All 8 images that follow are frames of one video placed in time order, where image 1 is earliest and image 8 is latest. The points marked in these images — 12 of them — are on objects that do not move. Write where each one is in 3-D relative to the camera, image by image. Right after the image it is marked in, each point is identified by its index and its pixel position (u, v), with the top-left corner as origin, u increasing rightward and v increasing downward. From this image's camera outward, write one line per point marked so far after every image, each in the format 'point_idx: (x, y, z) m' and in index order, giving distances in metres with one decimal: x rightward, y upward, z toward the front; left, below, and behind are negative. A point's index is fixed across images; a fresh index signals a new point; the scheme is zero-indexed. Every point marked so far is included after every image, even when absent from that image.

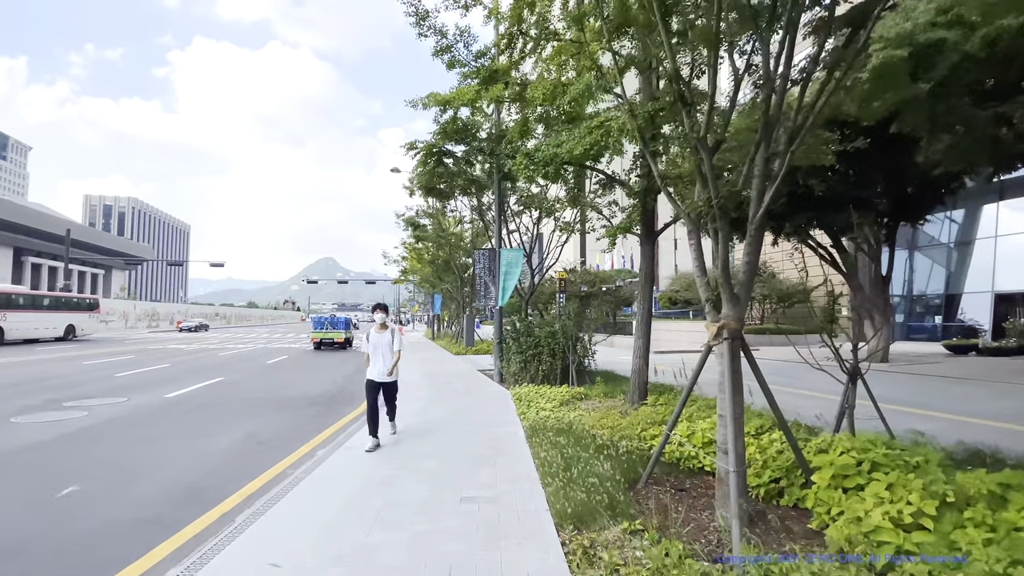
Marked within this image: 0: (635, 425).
0: (+1.5, -1.6, +6.0) m
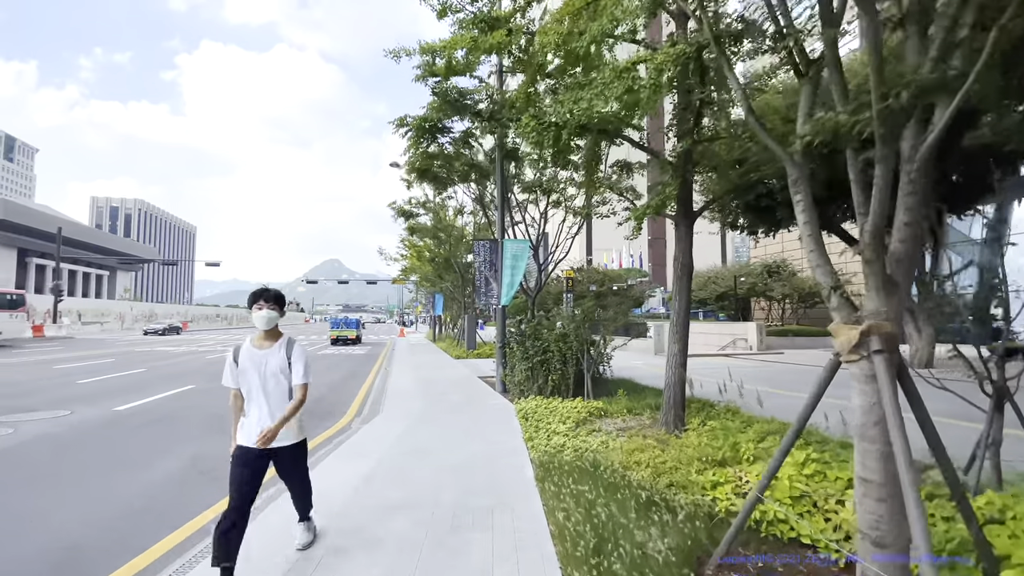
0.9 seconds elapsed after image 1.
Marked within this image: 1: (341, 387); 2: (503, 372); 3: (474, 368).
0: (+1.5, -1.5, +4.4) m
1: (-4.4, -2.5, +13.0) m
2: (-0.2, -1.8, +10.4) m
3: (-1.1, -2.4, +14.8) m
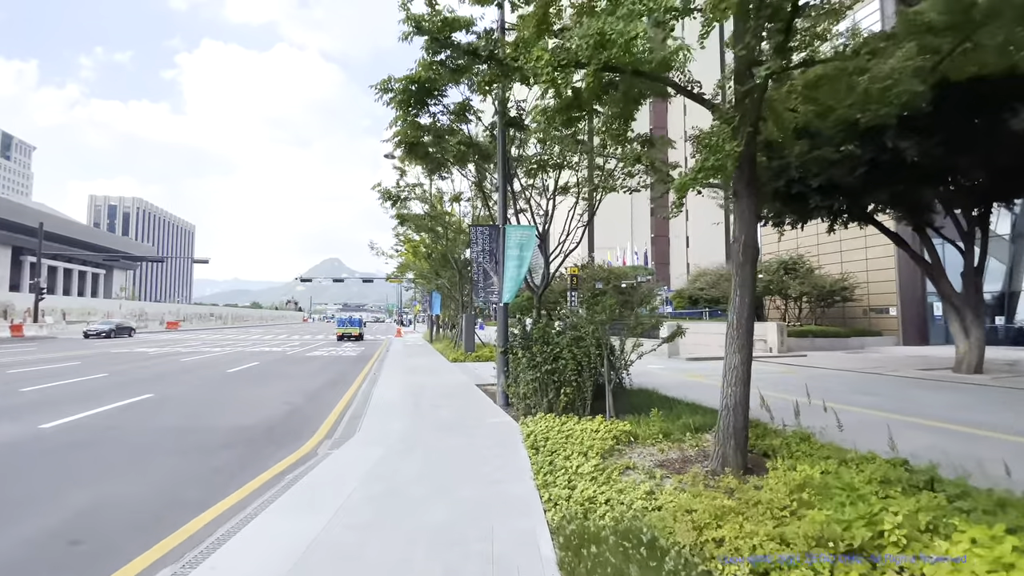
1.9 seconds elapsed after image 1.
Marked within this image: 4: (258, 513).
0: (+1.6, -1.4, +2.8) m
1: (-4.3, -2.4, +11.3) m
2: (-0.1, -1.7, +8.8) m
3: (-1.1, -2.3, +13.2) m
4: (-2.4, -2.1, +4.8) m
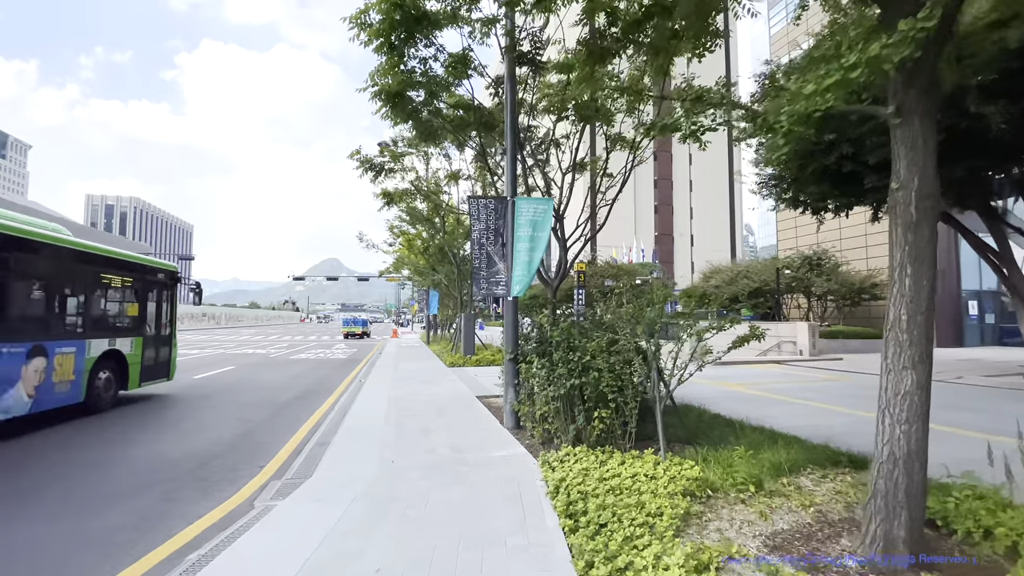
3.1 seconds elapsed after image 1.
0: (+1.8, -1.3, +0.8) m
1: (-4.2, -2.3, +9.4) m
2: (0.0, -1.5, +6.8) m
3: (-0.9, -2.1, +11.2) m
4: (-2.2, -2.0, +2.8) m
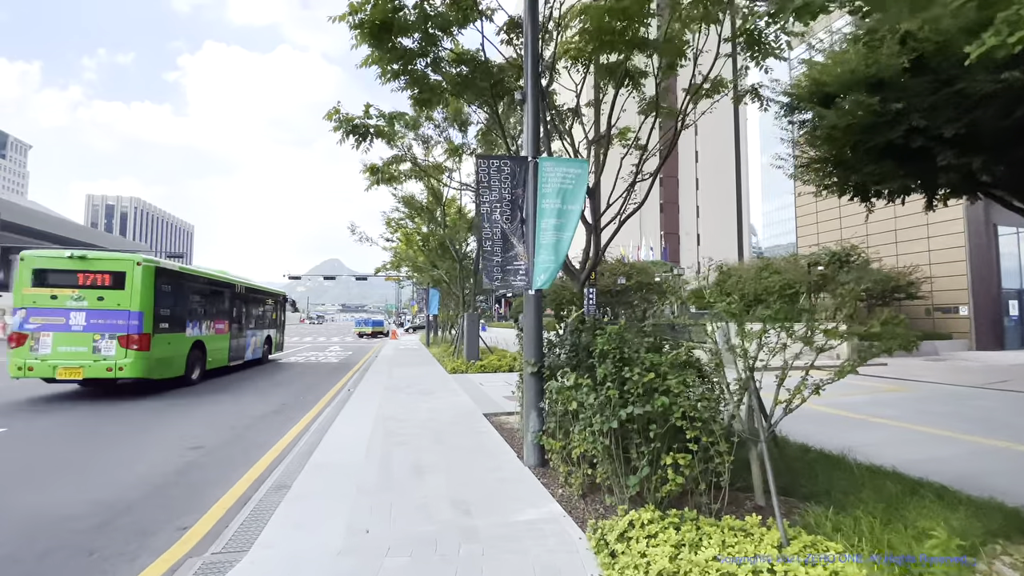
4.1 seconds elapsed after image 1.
0: (+2.0, -1.2, -0.9) m
1: (-3.9, -2.2, +7.6) m
2: (+0.3, -1.4, +5.1) m
3: (-0.7, -2.0, +9.5) m
4: (-2.0, -1.8, +1.1) m
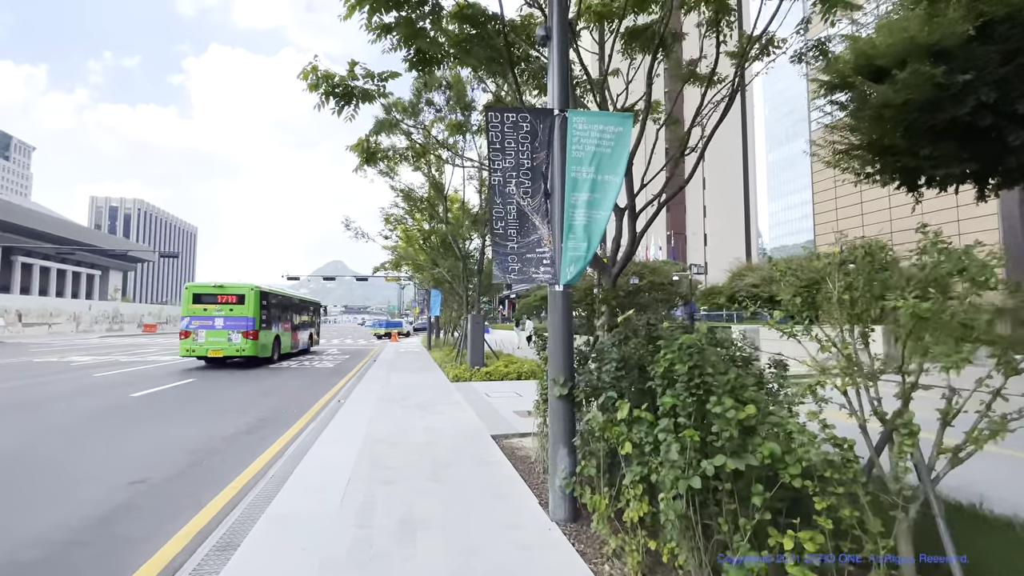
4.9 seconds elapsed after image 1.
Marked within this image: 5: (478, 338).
0: (+2.1, -1.1, -2.2) m
1: (-3.8, -2.1, +6.4) m
2: (+0.4, -1.4, +3.8) m
3: (-0.5, -2.0, +8.2) m
4: (-1.9, -1.8, -0.2) m
5: (-0.9, -1.4, +13.8) m
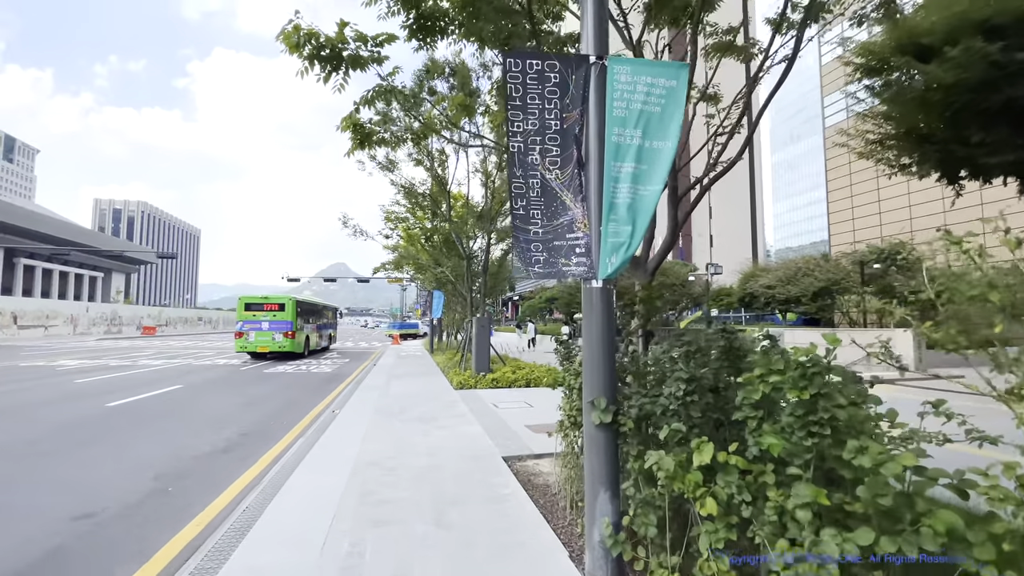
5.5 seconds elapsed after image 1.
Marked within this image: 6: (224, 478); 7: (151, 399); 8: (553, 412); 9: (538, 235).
0: (+2.2, -1.1, -3.1) m
1: (-3.6, -2.1, +5.5) m
2: (+0.6, -1.3, +3.0) m
3: (-0.3, -2.0, +7.3) m
4: (-1.7, -1.7, -1.1) m
5: (-0.7, -1.4, +12.9) m
6: (-3.3, -2.2, +5.8) m
7: (-8.1, -2.5, +11.2) m
8: (+0.7, -2.0, +8.2) m
9: (+0.2, +0.3, +3.2) m
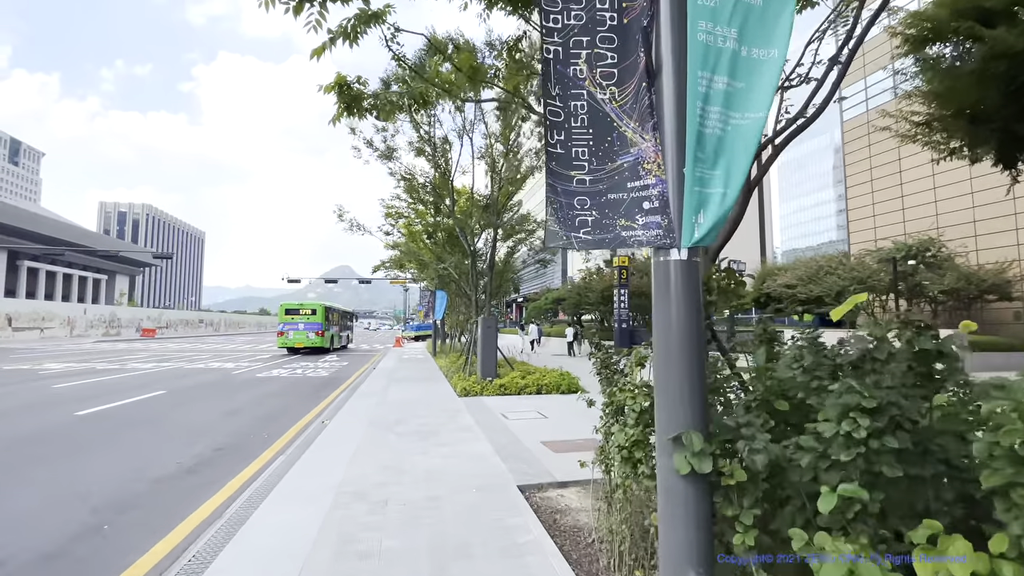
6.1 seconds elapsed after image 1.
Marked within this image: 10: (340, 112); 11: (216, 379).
0: (+2.3, -0.9, -4.2) m
1: (-3.4, -2.0, +4.5) m
2: (+0.7, -1.2, +1.9) m
3: (-0.1, -1.9, +6.3) m
4: (-1.6, -1.6, -2.1) m
5: (-0.5, -1.3, +11.9) m
6: (-3.1, -2.1, +4.7) m
7: (-7.9, -2.4, +10.2) m
8: (+0.8, -1.9, +7.1) m
9: (+0.3, +0.4, +2.2) m
10: (-2.0, +2.2, +5.9) m
11: (-9.0, -2.8, +15.3) m
